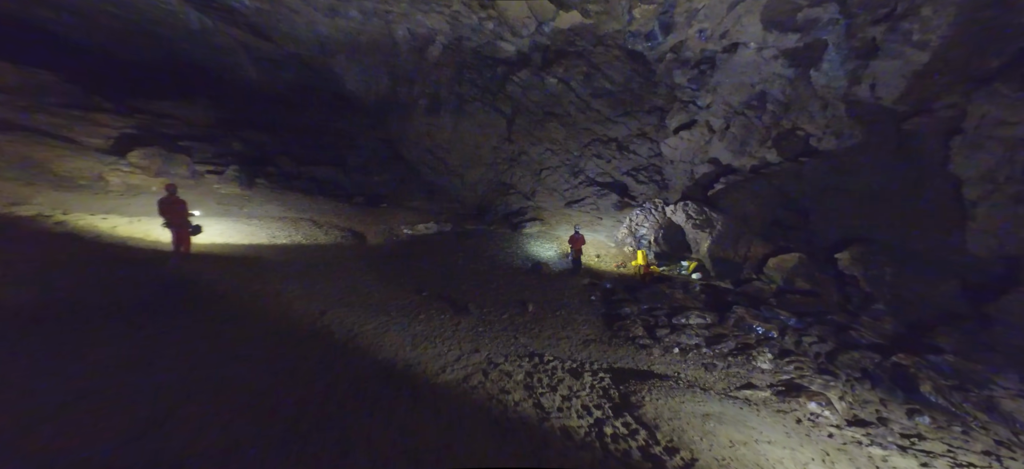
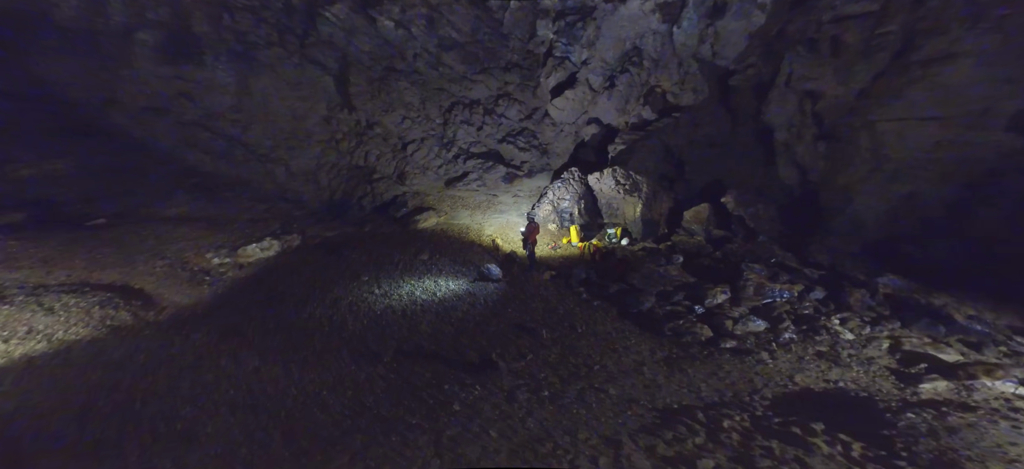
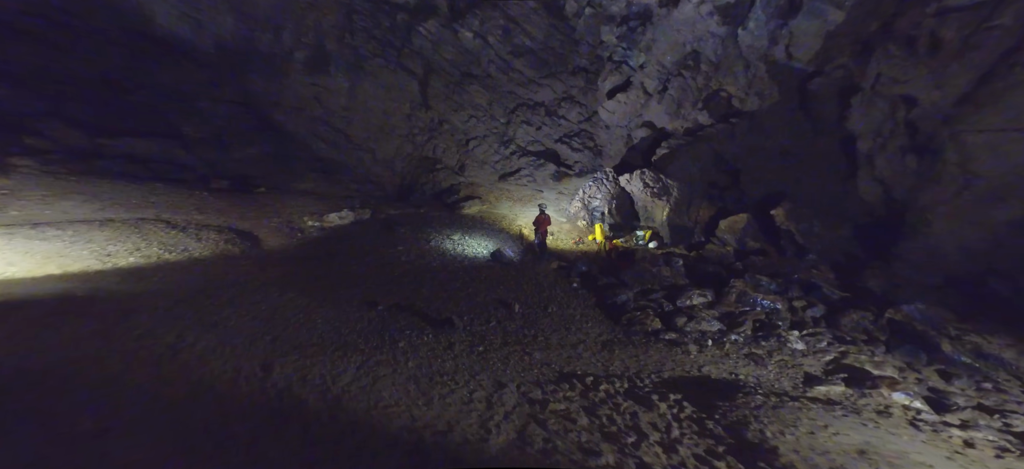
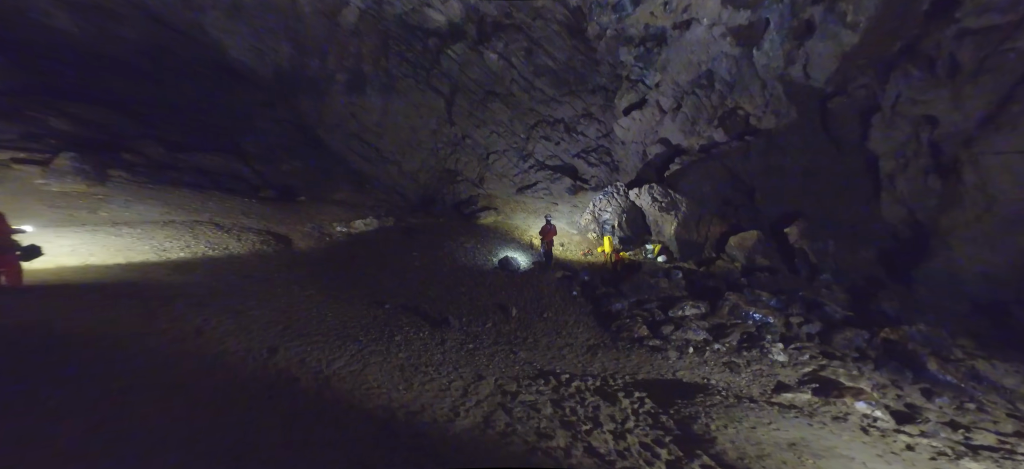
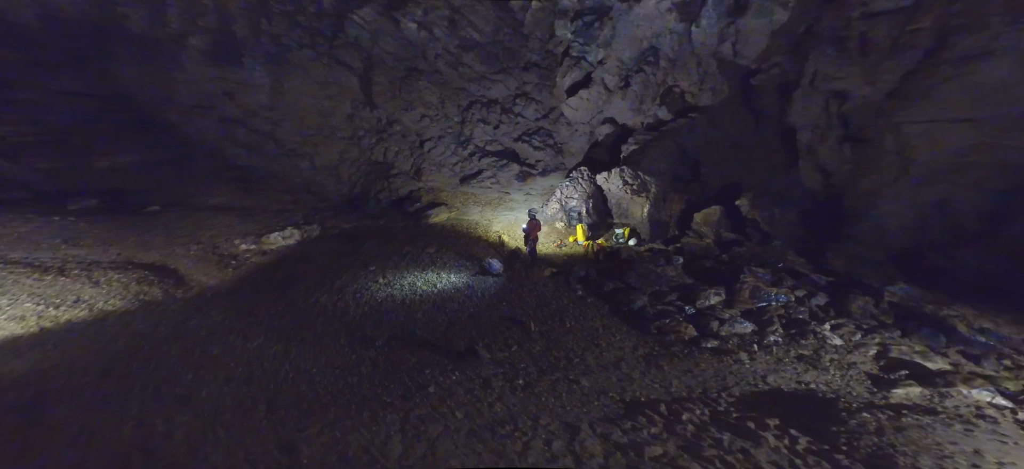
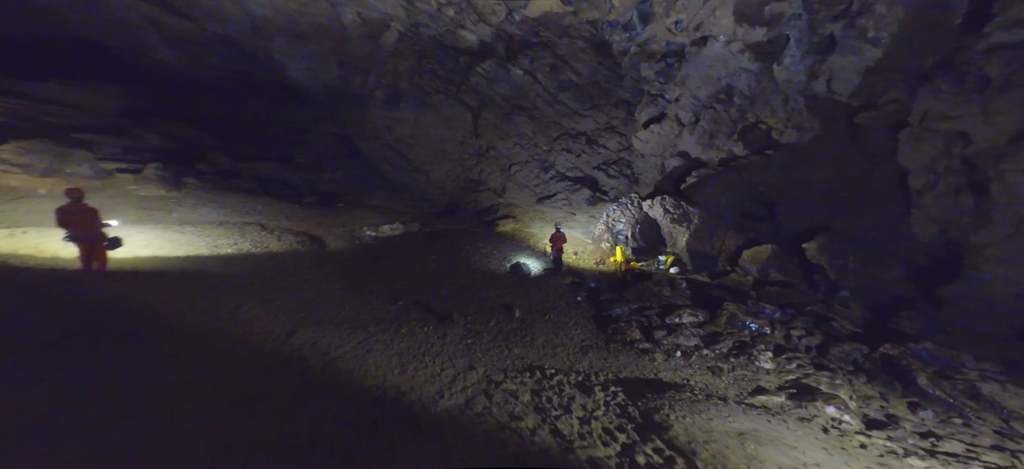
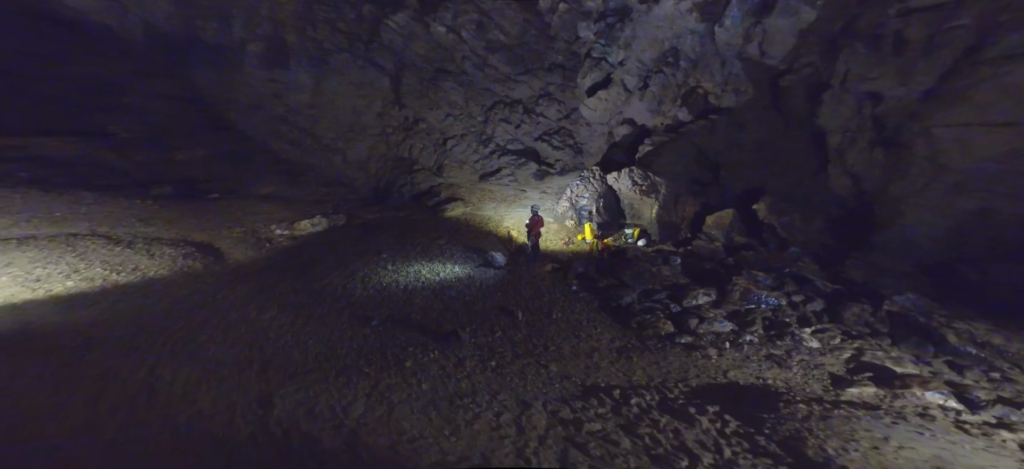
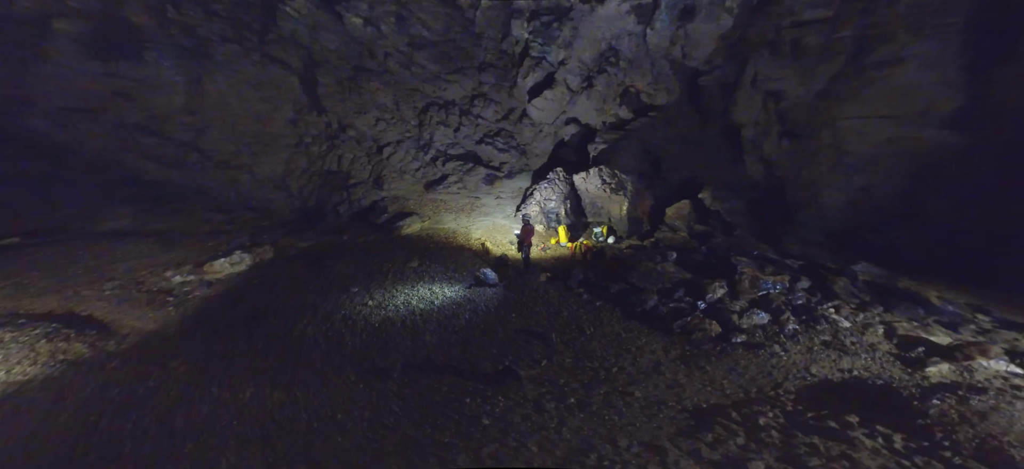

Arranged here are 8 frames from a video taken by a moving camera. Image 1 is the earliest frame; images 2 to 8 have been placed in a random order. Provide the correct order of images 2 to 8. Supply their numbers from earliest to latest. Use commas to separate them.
6, 4, 3, 7, 5, 2, 8
